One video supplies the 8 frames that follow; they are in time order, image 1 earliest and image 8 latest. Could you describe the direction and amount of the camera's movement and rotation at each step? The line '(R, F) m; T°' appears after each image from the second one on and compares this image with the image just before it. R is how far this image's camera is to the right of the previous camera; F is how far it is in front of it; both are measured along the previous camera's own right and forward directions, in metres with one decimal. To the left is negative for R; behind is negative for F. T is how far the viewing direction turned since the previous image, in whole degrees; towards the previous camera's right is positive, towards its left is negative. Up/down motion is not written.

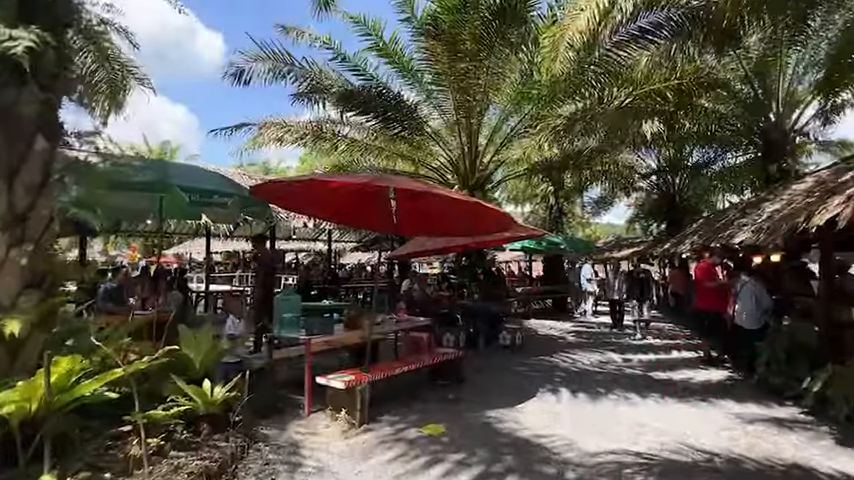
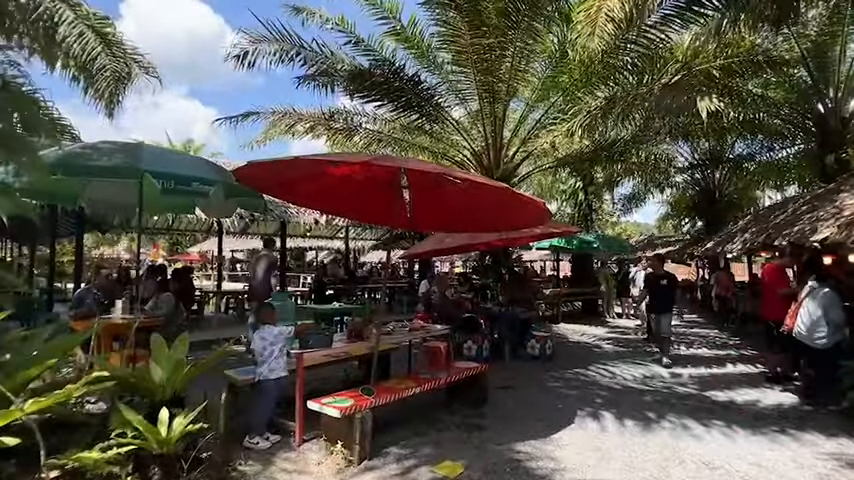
(+0.1, +1.0) m; -3°
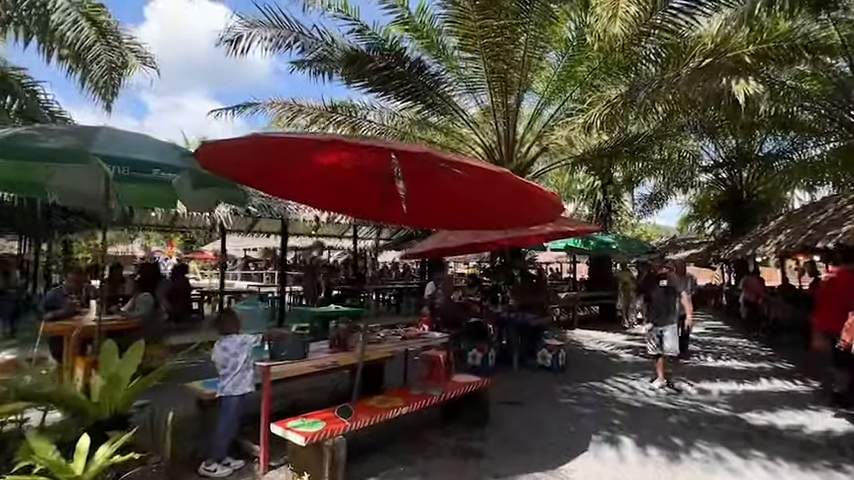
(+0.3, +0.7) m; -2°
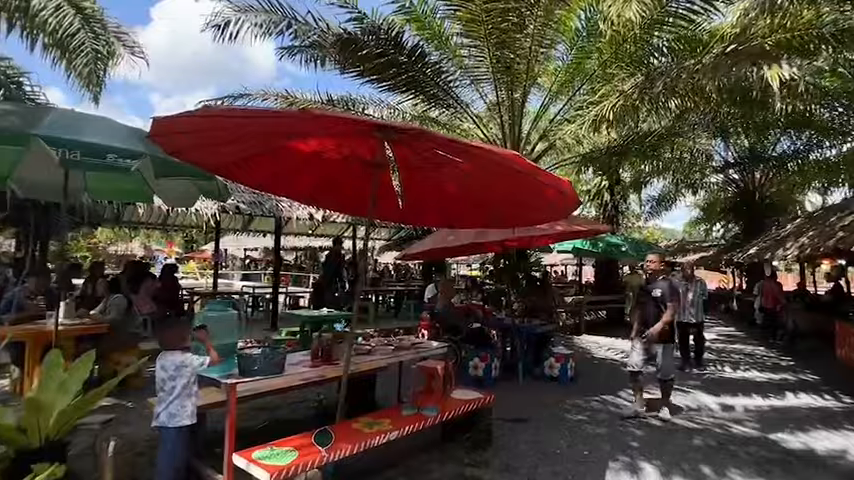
(+0.1, +0.6) m; 0°
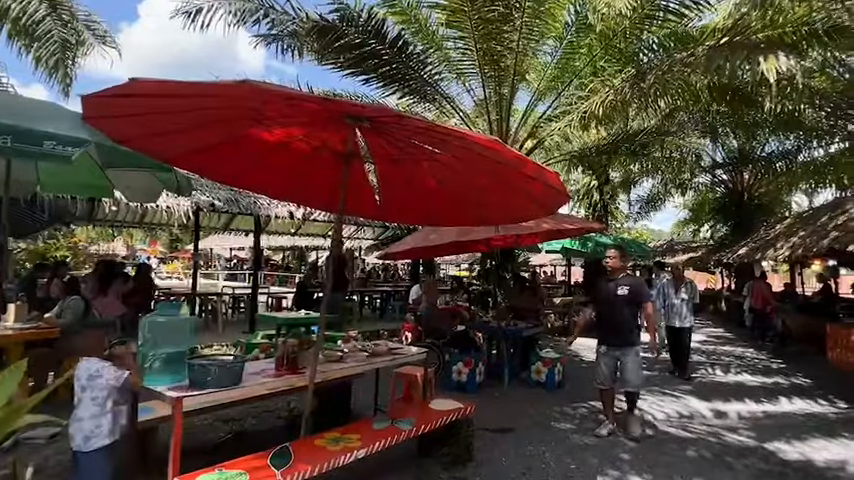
(+0.1, +0.4) m; +1°
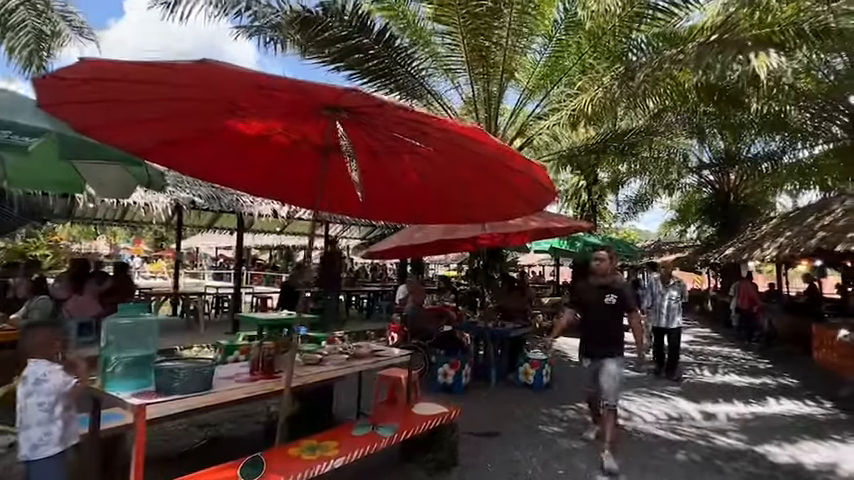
(+0.1, +0.2) m; +1°
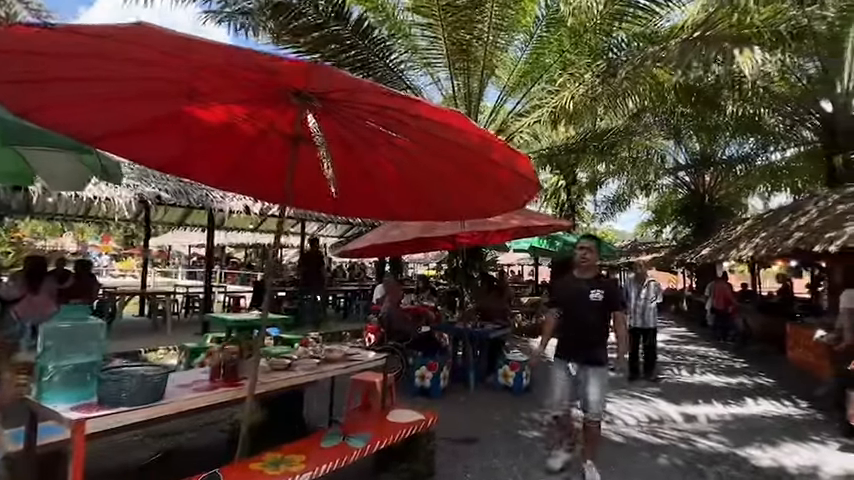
(0.0, +0.2) m; +2°
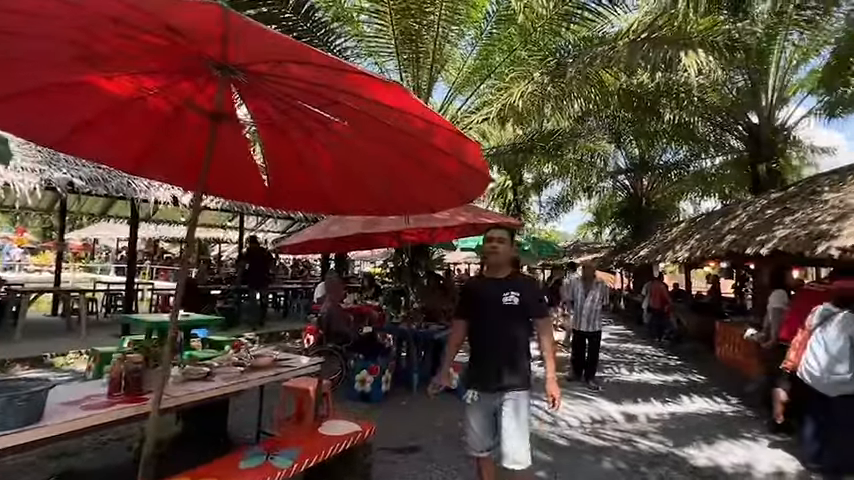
(+0.1, +0.3) m; +6°
